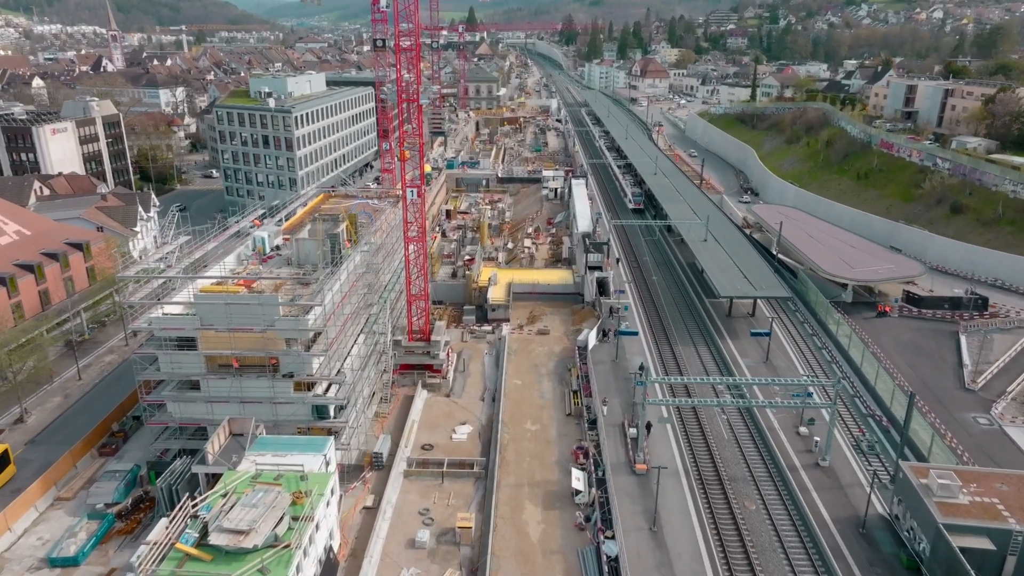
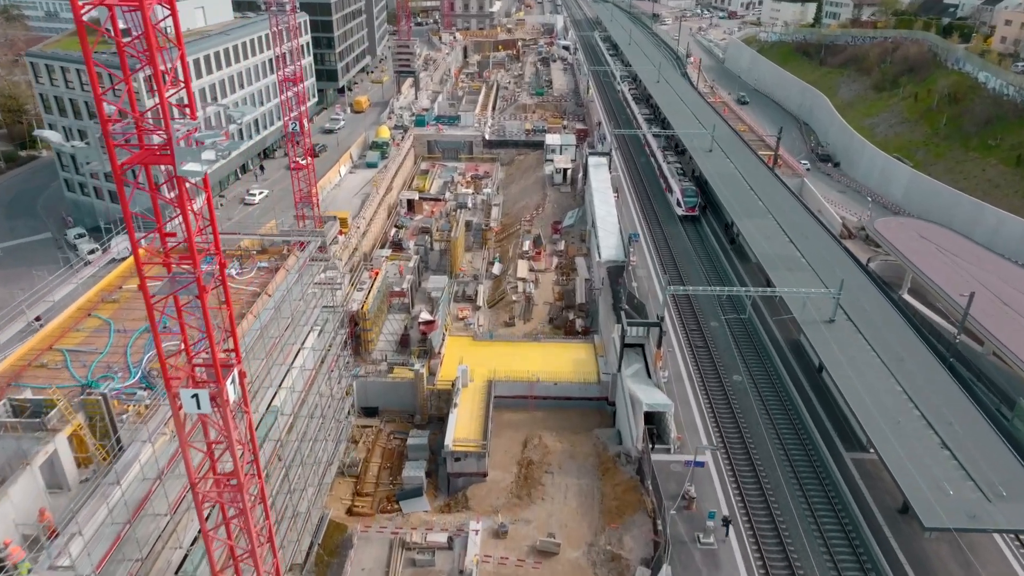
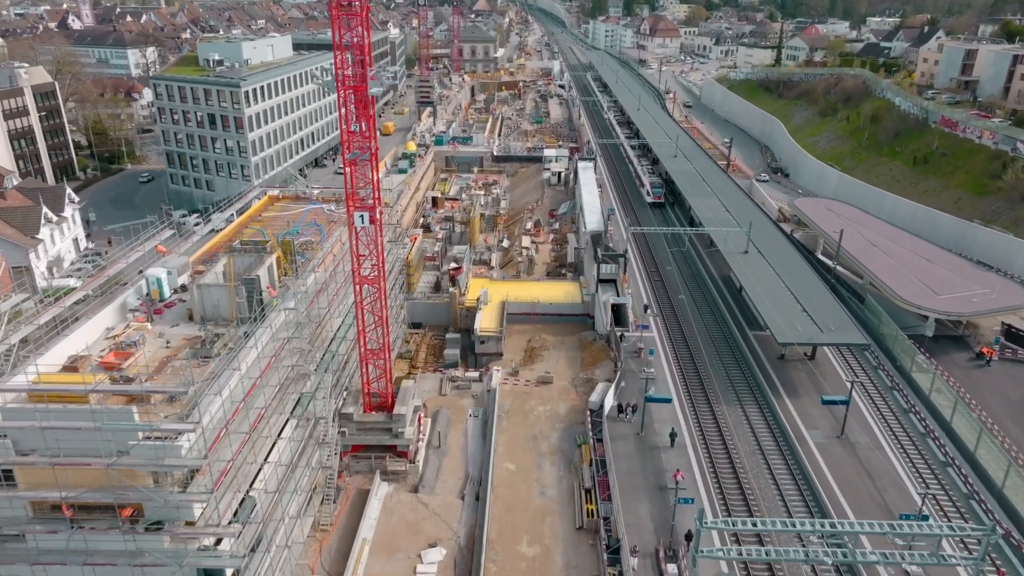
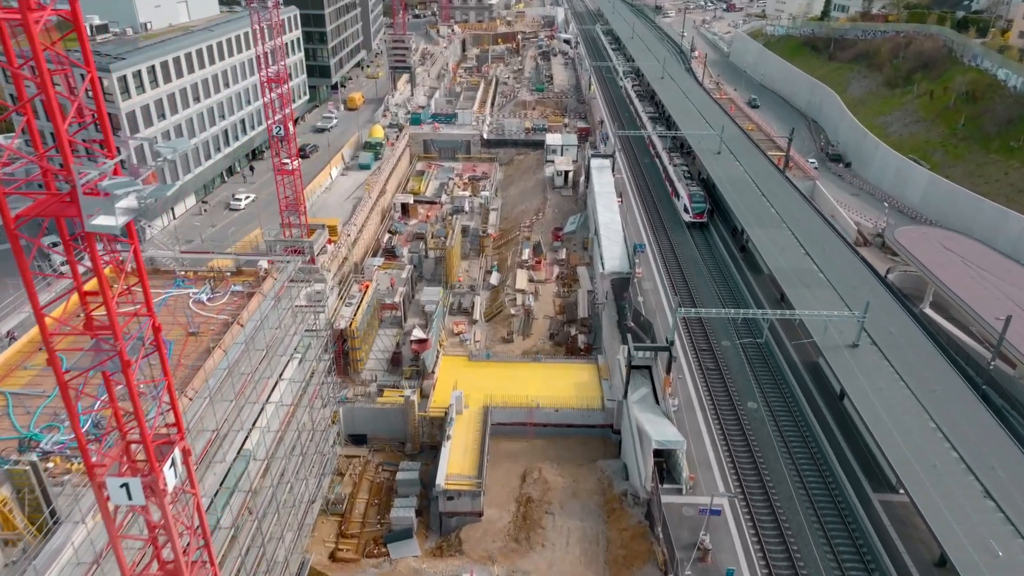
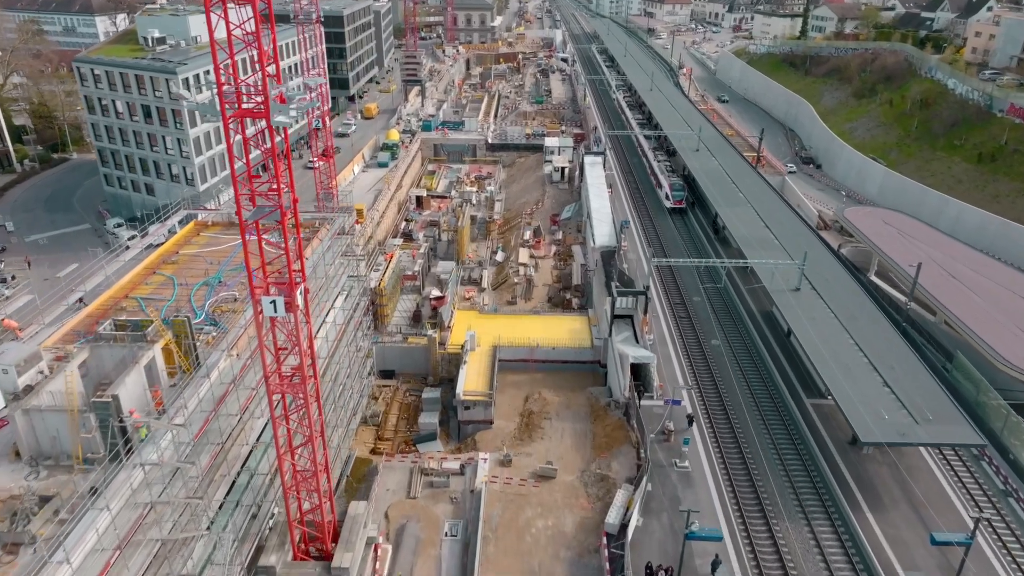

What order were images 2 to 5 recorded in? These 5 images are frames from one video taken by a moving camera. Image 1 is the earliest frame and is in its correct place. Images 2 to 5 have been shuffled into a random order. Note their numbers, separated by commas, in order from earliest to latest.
3, 5, 2, 4
